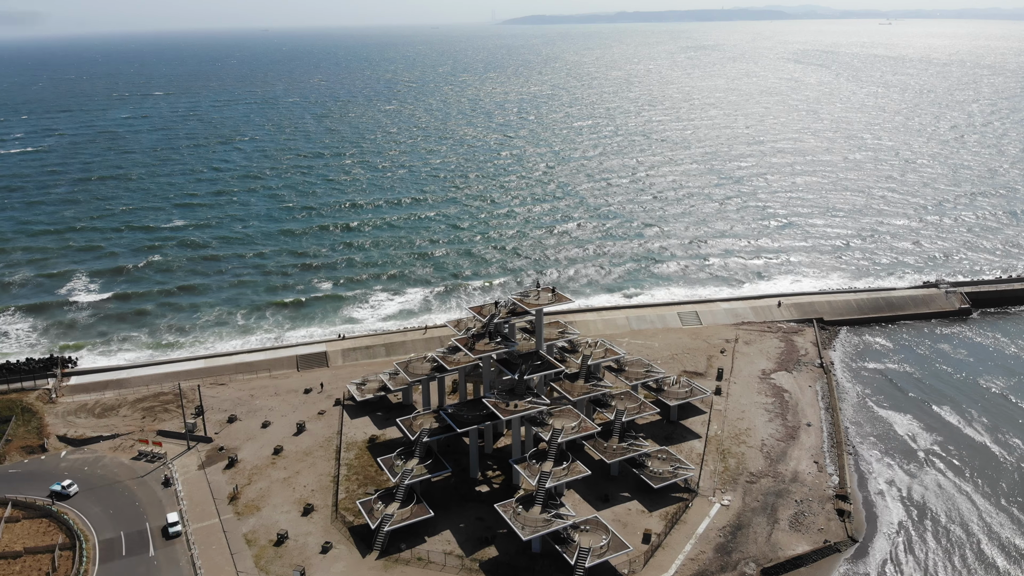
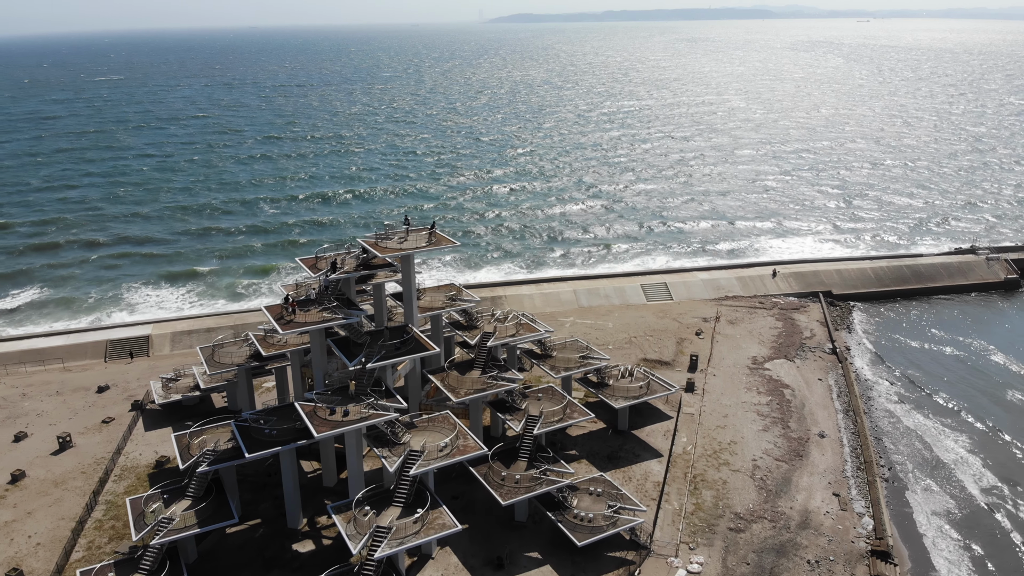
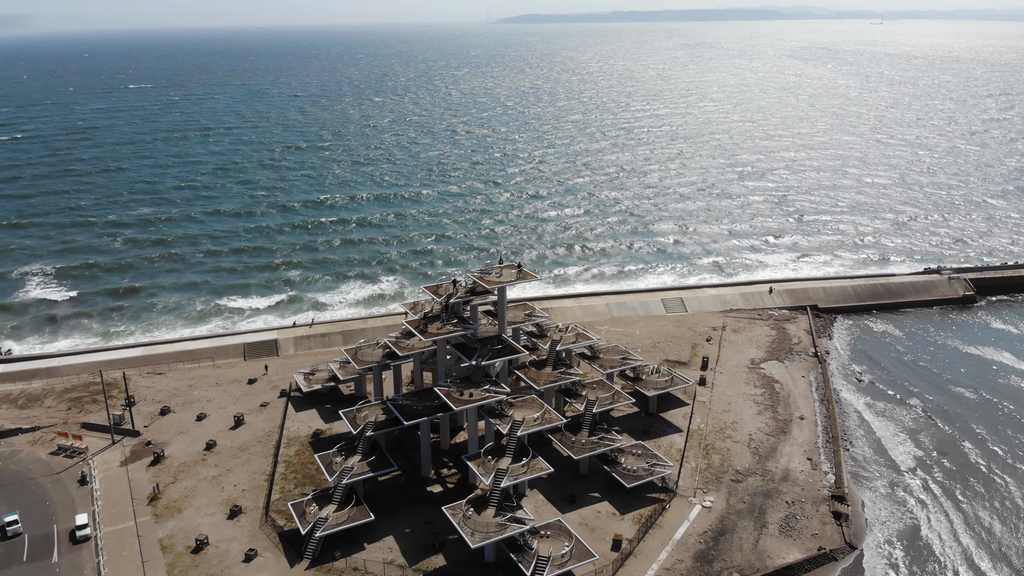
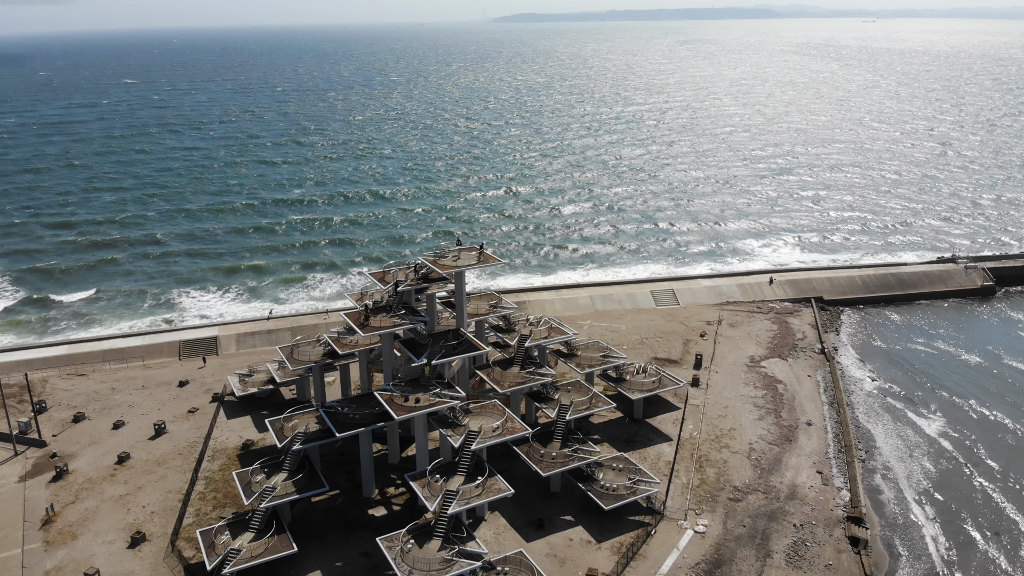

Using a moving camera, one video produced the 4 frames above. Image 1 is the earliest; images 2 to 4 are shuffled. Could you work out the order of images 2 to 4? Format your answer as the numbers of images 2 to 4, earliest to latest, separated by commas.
3, 4, 2
